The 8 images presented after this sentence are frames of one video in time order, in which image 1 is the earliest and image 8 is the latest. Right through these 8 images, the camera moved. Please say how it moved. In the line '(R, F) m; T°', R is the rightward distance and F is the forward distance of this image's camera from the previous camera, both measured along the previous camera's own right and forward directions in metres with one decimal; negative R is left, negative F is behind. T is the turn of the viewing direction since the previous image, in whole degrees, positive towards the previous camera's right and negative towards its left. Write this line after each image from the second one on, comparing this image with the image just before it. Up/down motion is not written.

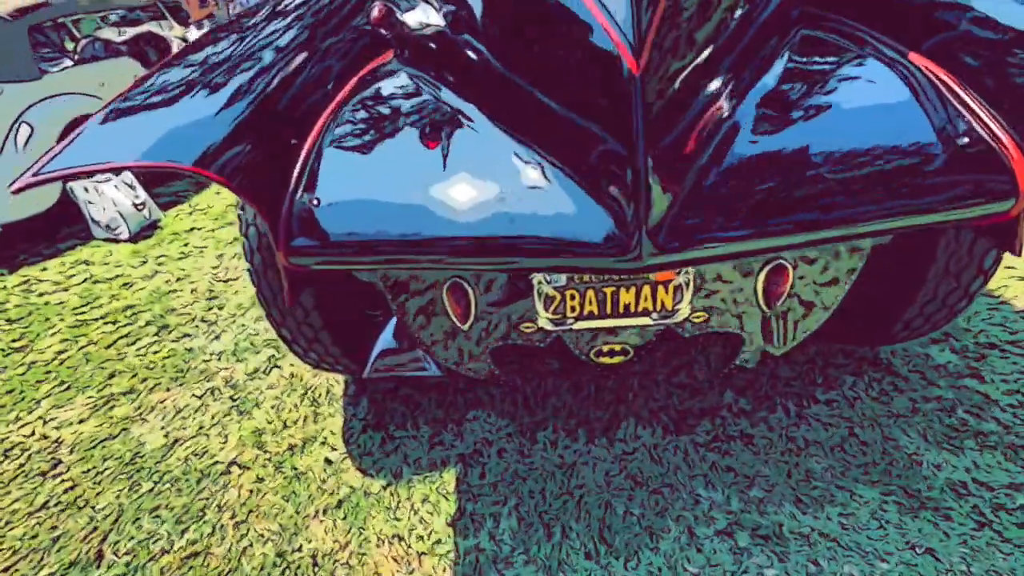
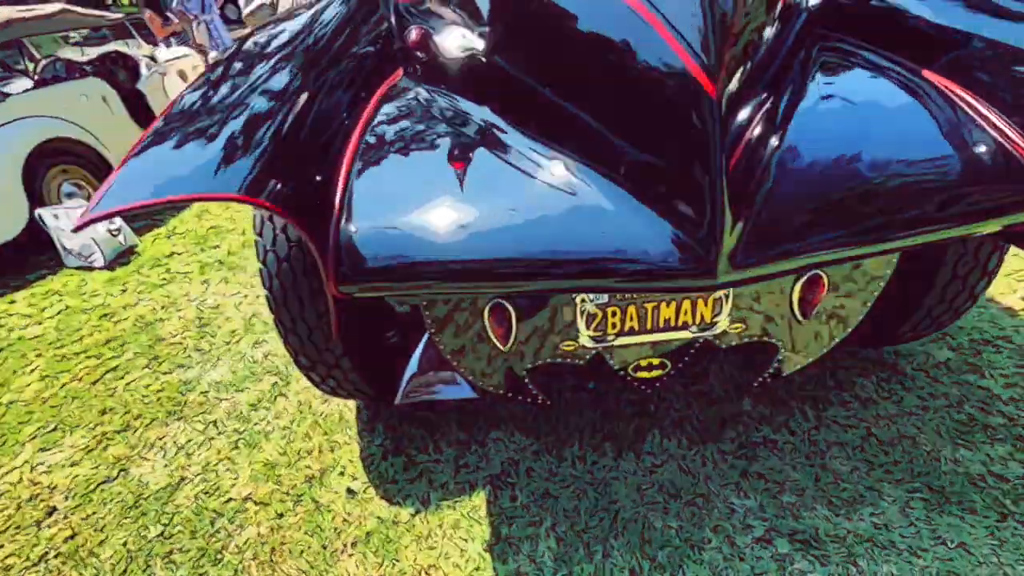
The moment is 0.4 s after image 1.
(-0.2, 0.0) m; +3°
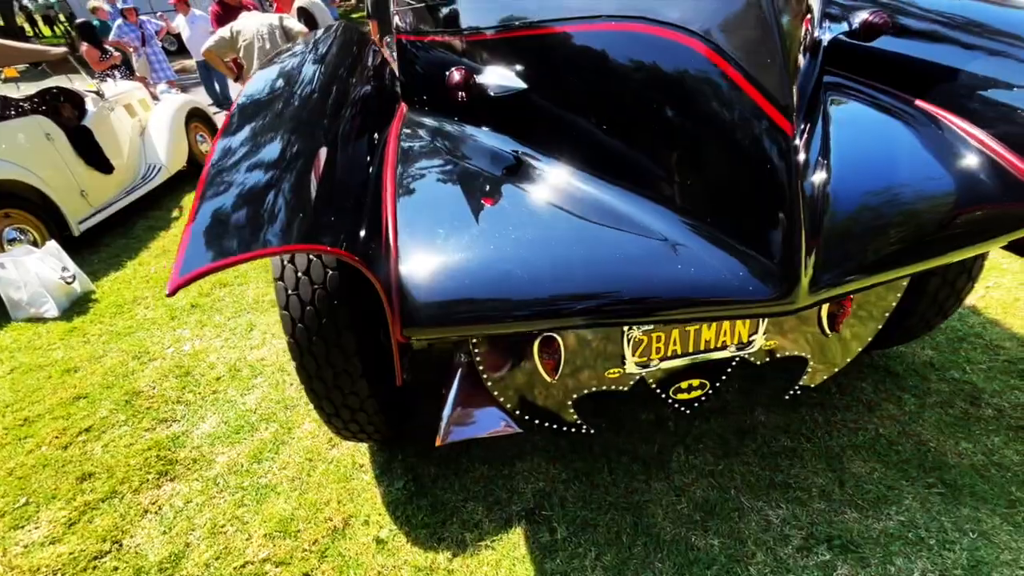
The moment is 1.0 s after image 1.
(-0.2, 0.0) m; +5°
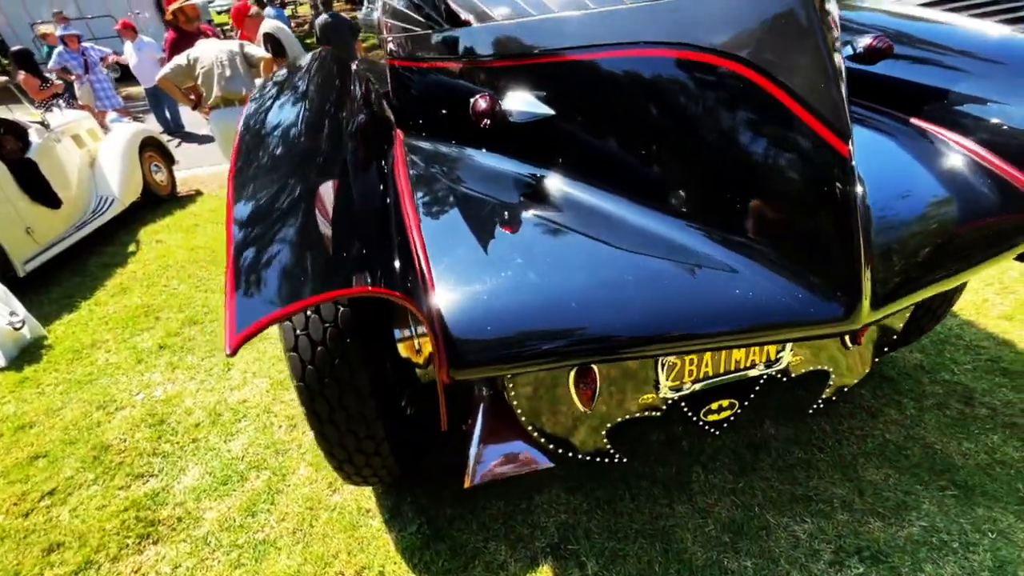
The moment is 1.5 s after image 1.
(-0.2, 0.0) m; +4°
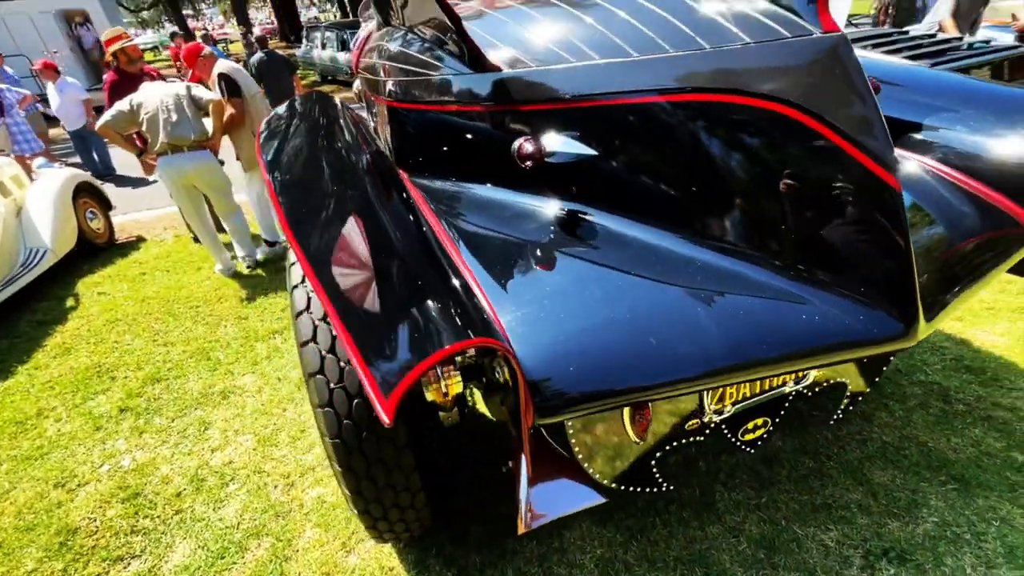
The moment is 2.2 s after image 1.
(-0.3, 0.0) m; +6°
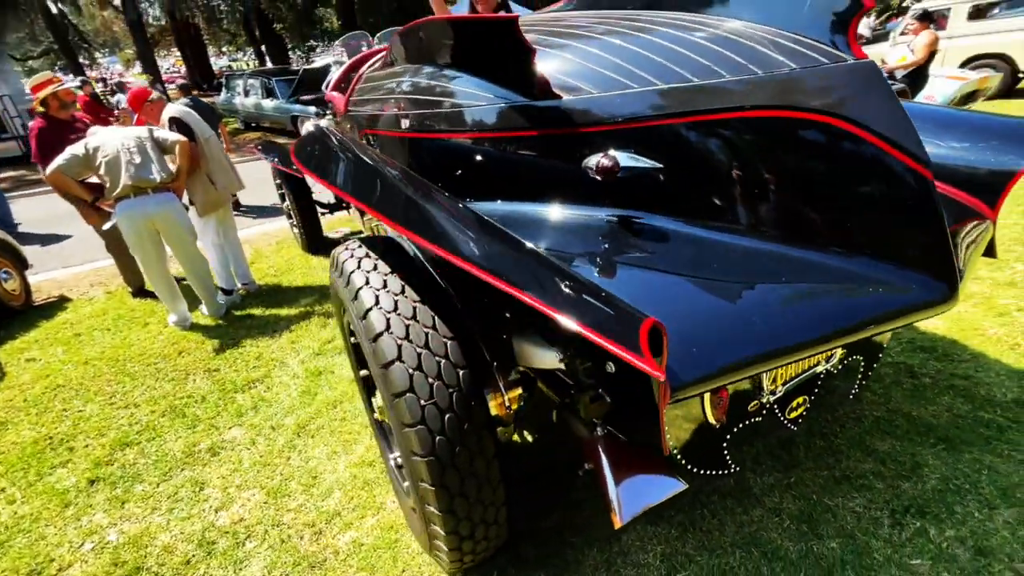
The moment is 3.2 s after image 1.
(-0.4, 0.0) m; +8°
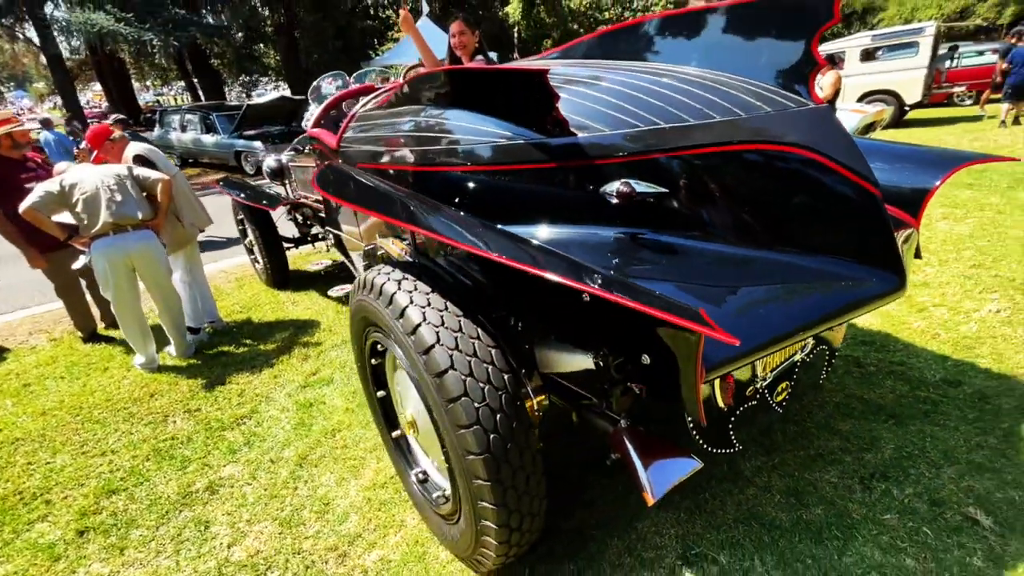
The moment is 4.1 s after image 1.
(-0.3, -0.2) m; +6°
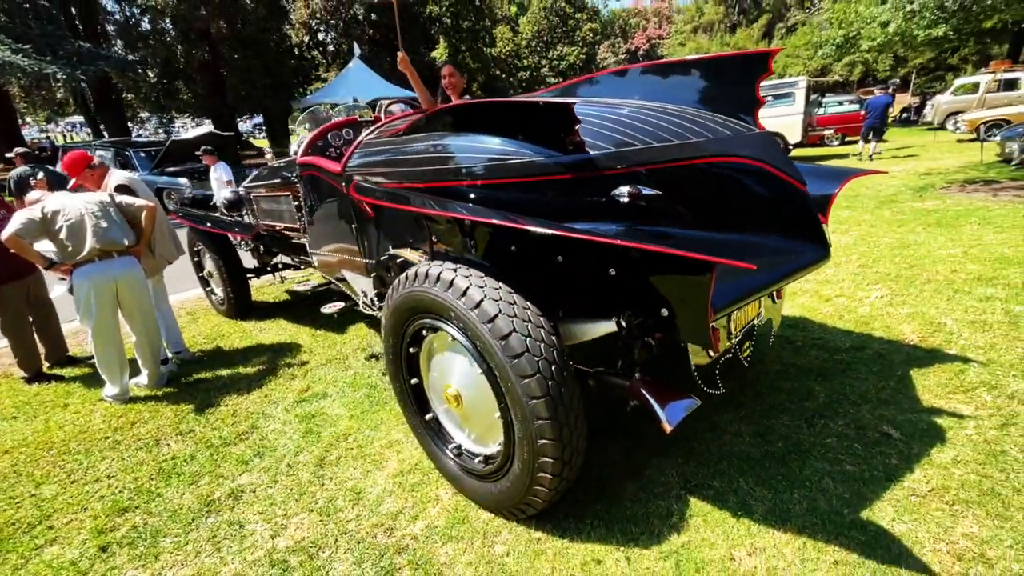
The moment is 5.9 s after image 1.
(-0.5, -0.4) m; +9°
